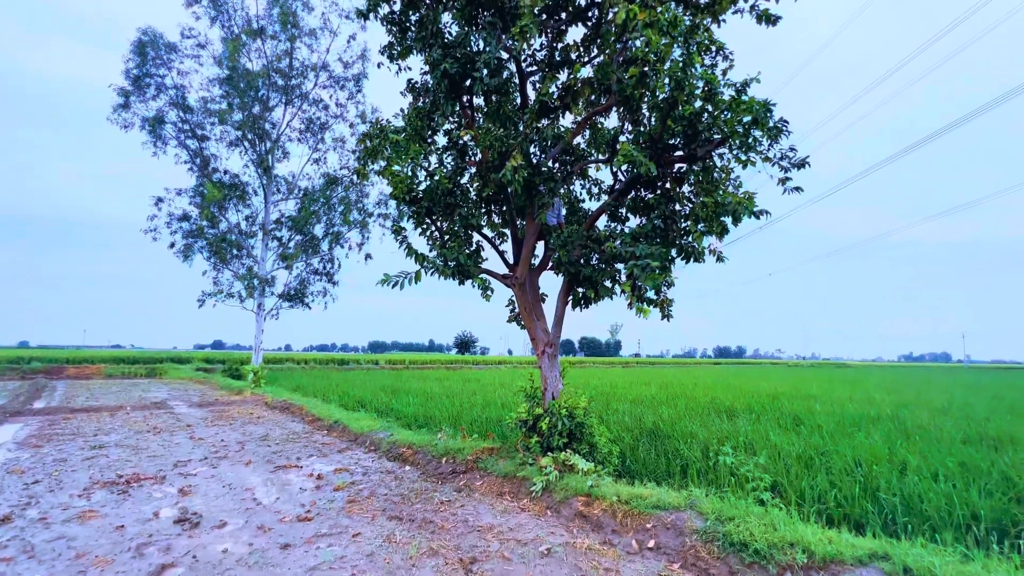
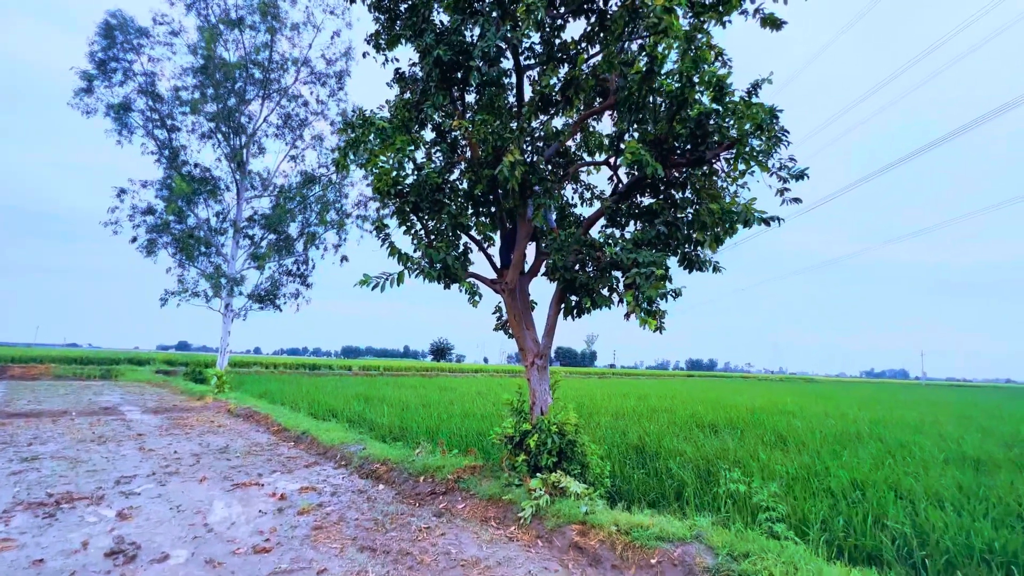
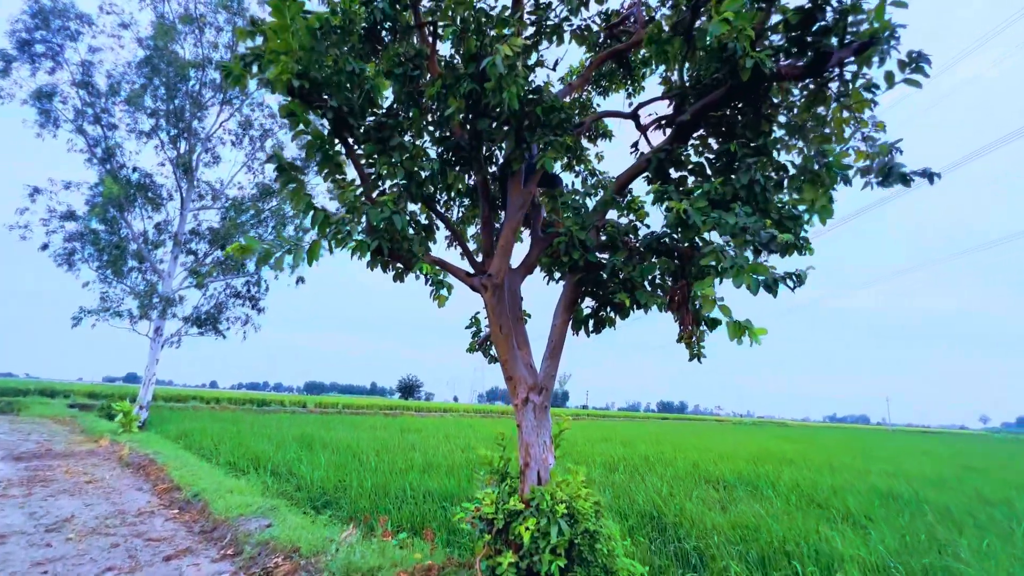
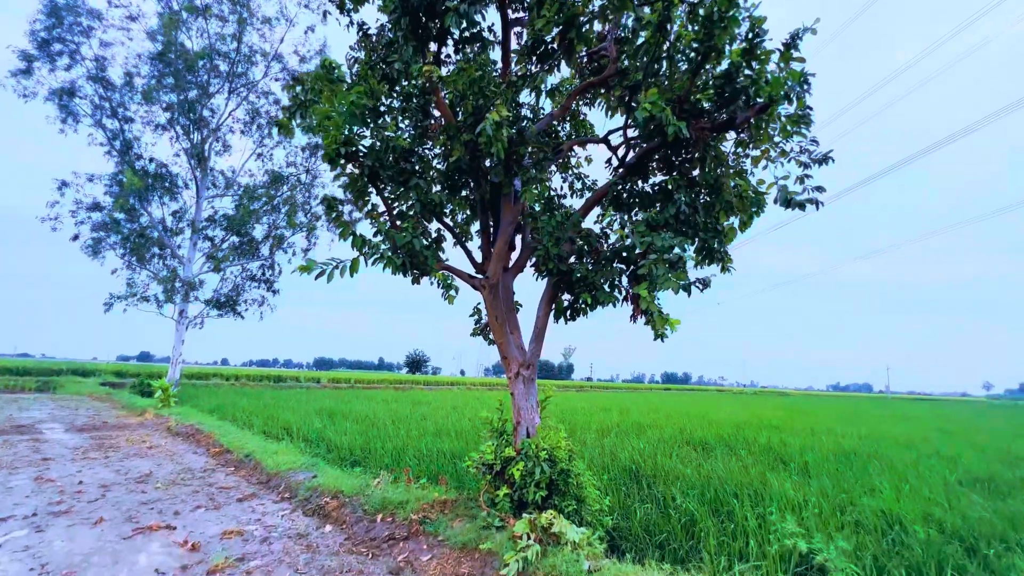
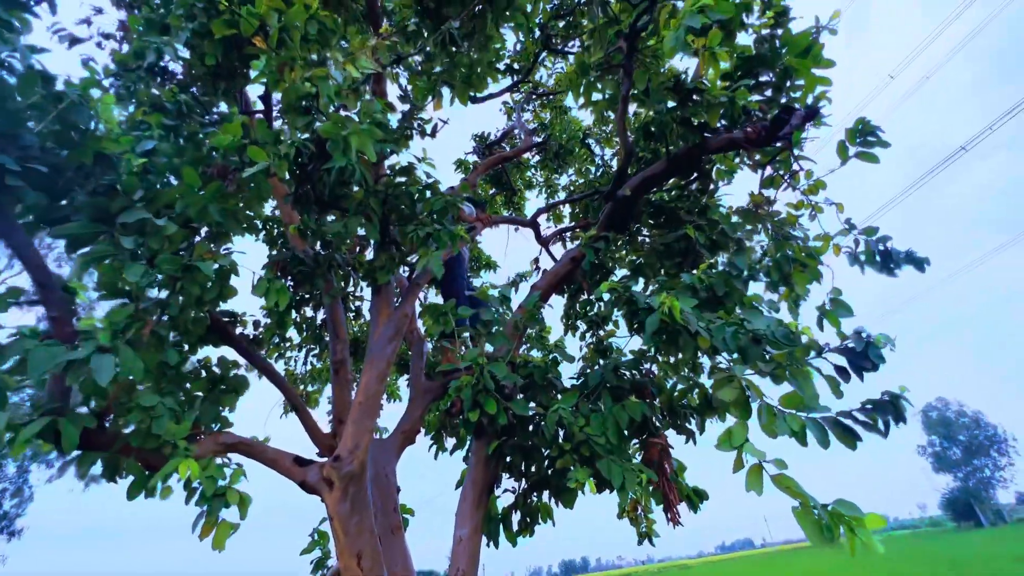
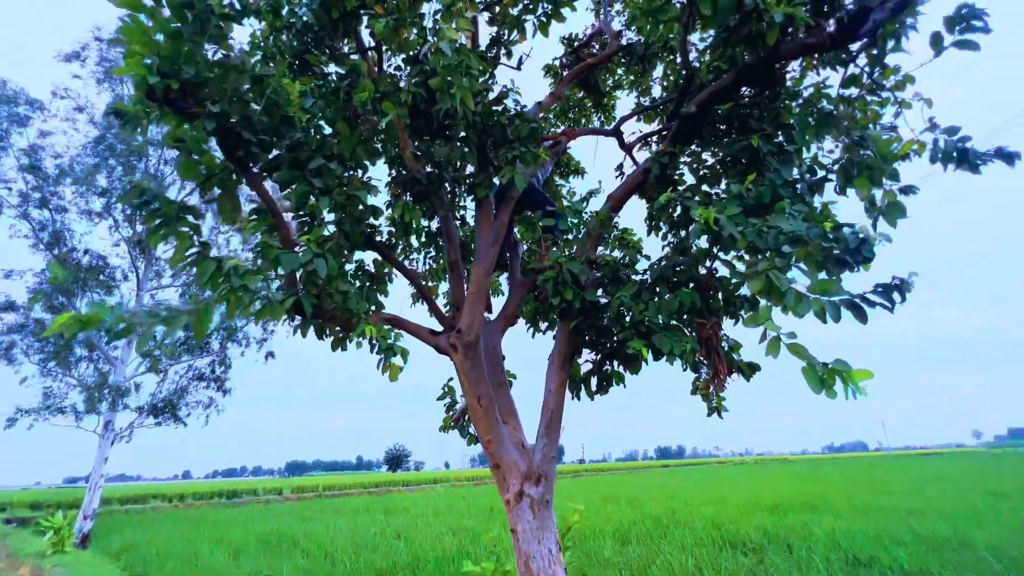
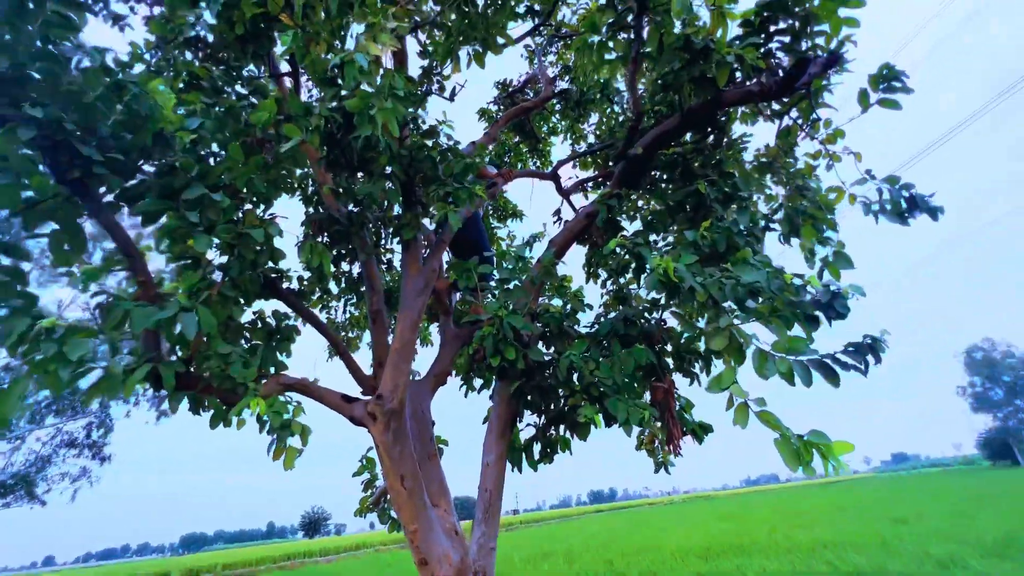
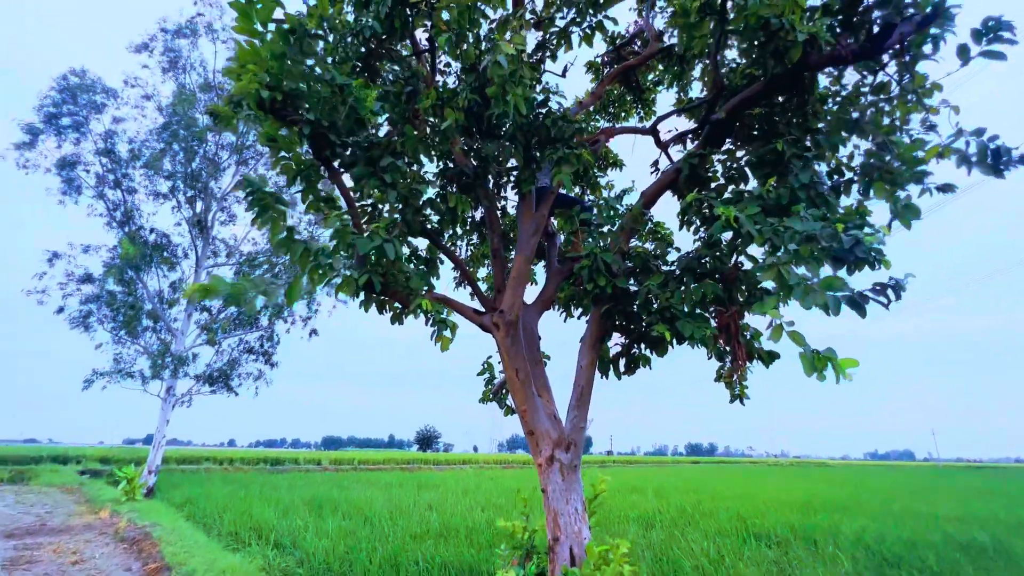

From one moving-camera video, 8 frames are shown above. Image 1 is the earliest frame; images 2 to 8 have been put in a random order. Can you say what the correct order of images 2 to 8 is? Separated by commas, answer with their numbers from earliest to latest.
2, 4, 3, 8, 6, 7, 5
